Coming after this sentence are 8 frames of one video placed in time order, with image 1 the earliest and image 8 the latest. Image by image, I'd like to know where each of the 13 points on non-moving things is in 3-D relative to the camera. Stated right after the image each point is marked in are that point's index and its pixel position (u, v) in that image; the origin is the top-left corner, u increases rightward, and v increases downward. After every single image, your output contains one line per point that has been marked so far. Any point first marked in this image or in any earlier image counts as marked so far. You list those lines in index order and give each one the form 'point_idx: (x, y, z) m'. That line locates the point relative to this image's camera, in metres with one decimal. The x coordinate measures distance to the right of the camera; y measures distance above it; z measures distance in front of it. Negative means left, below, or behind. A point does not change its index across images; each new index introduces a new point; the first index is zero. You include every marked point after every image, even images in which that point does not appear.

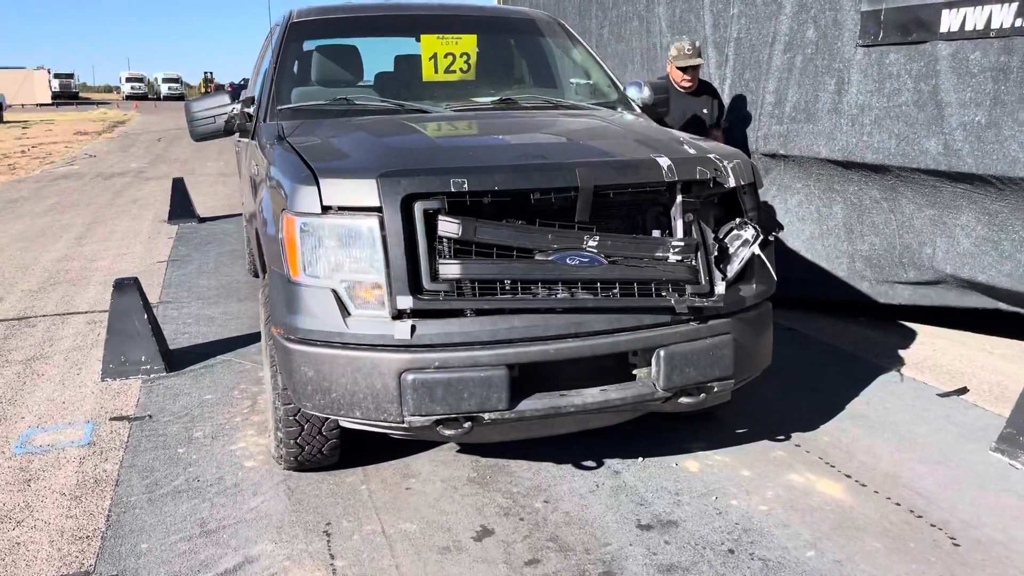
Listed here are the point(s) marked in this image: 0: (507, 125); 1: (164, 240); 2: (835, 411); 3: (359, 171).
0: (0.0, +0.7, +3.9) m
1: (-3.6, +0.5, +9.2) m
2: (+1.6, -0.6, +4.2) m
3: (-0.5, +0.4, +3.0) m
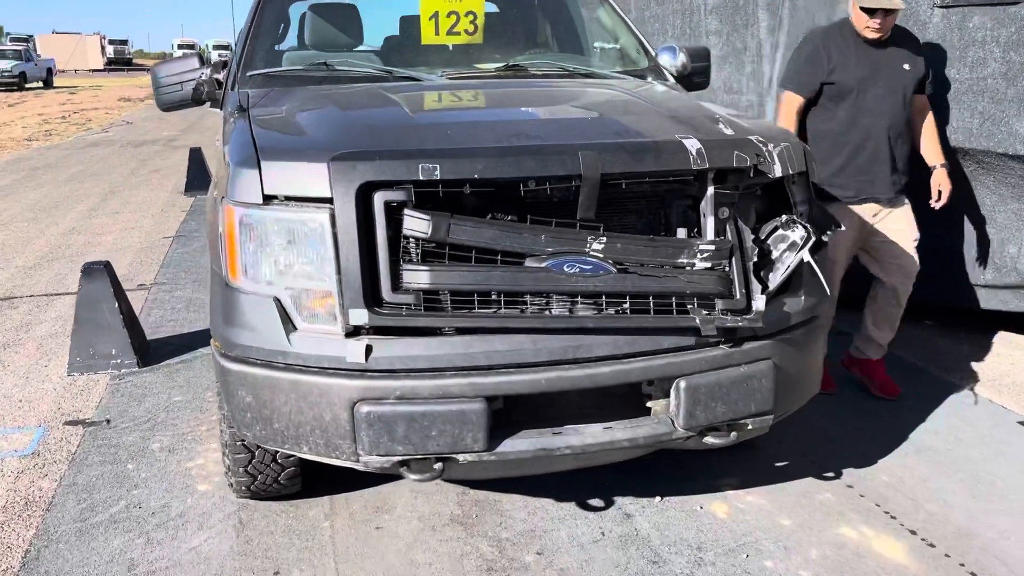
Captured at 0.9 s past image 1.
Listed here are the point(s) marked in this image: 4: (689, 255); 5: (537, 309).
0: (0.0, +0.7, +3.3) m
1: (-3.3, +0.8, +8.7) m
2: (+1.6, -0.6, +3.6) m
3: (-0.6, +0.4, +2.5) m
4: (+0.5, +0.1, +2.6) m
5: (+0.1, 0.0, +2.5) m
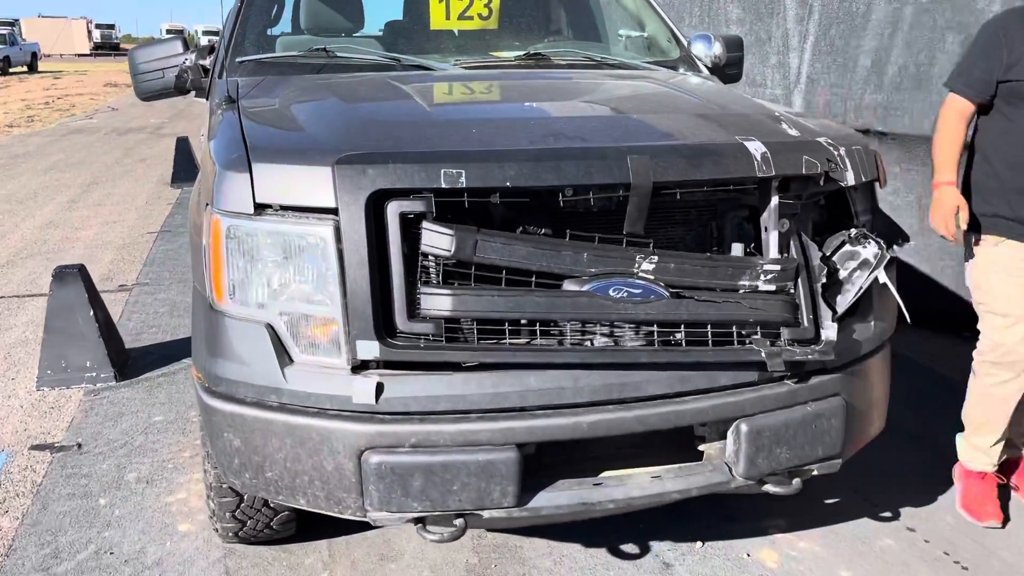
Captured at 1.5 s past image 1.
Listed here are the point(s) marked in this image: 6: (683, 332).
0: (+0.1, +0.7, +2.9) m
1: (-3.3, +0.8, +8.3) m
2: (+1.6, -0.7, +3.2) m
3: (-0.5, +0.3, +2.1) m
4: (+0.6, 0.0, +2.2) m
5: (+0.2, -0.1, +2.1) m
6: (+0.4, -0.1, +2.2) m
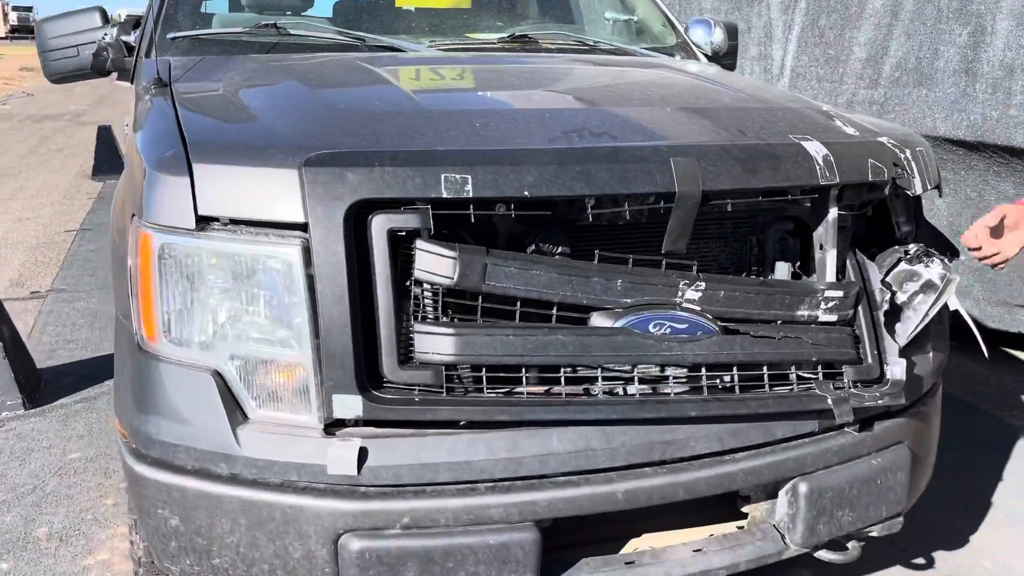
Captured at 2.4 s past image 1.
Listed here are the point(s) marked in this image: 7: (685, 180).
0: (0.0, +0.6, +2.5) m
1: (-3.8, +0.8, +7.6) m
2: (+1.6, -0.7, +2.9) m
3: (-0.5, +0.3, +1.6) m
4: (+0.6, 0.0, +1.8) m
5: (+0.2, -0.2, +1.7) m
6: (+0.4, -0.1, +1.8) m
7: (+0.3, +0.2, +1.7) m
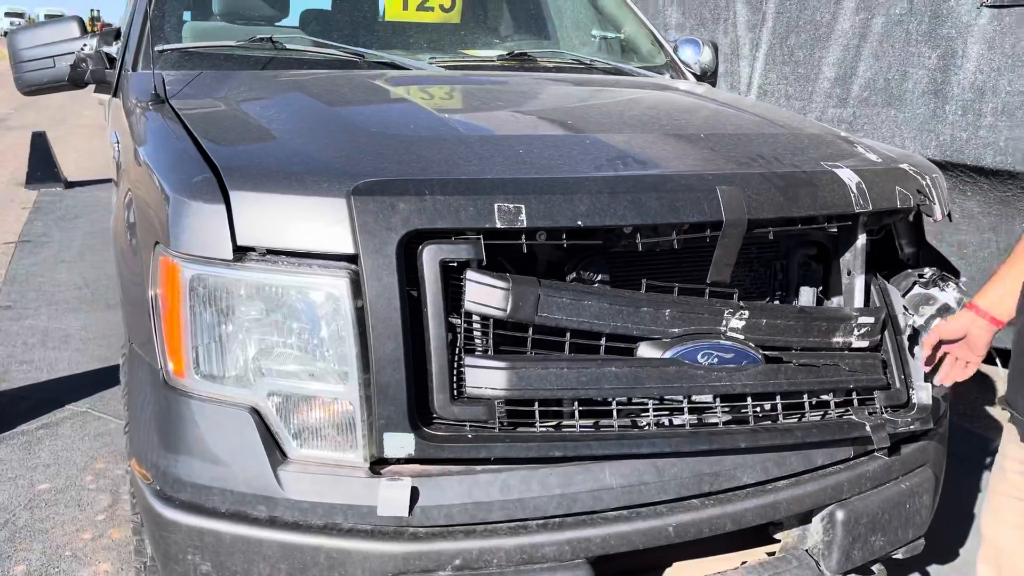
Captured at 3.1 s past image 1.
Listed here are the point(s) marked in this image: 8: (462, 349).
0: (+0.1, +0.5, +2.4) m
1: (-4.1, +0.6, +7.3) m
2: (+1.6, -0.8, +3.0) m
3: (-0.4, +0.2, +1.6) m
4: (+0.7, -0.1, +1.8) m
5: (+0.3, -0.2, +1.7) m
6: (+0.5, -0.2, +1.8) m
7: (+0.4, +0.1, +1.7) m
8: (-0.1, -0.1, +1.6) m
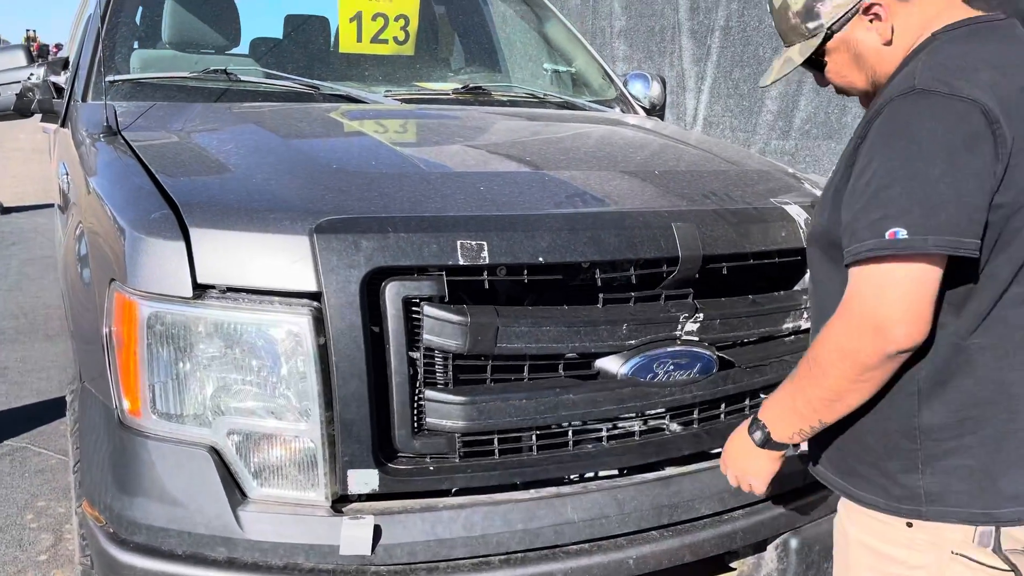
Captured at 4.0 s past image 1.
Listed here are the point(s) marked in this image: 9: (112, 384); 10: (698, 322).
0: (-0.1, +0.5, +2.5) m
1: (-4.5, +0.4, +7.0) m
2: (+1.4, -0.9, +3.1) m
3: (-0.4, +0.1, +1.6) m
4: (+0.6, -0.2, +1.9) m
5: (+0.2, -0.3, +1.7) m
6: (+0.4, -0.3, +1.8) m
7: (+0.3, +0.1, +1.7) m
8: (-0.2, -0.2, +1.6) m
9: (-0.7, -0.2, +1.6) m
10: (+0.4, -0.1, +1.7) m
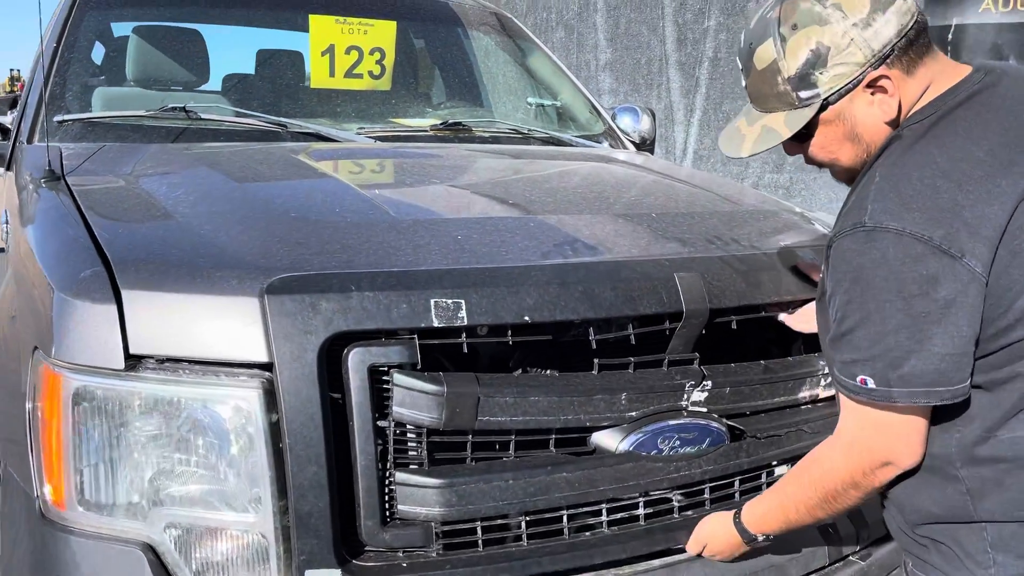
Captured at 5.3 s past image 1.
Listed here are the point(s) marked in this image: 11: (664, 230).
0: (-0.1, +0.3, +2.3) m
1: (-4.6, 0.0, +6.8) m
2: (+1.4, -1.0, +2.9) m
3: (-0.5, 0.0, +1.4) m
4: (+0.6, -0.3, +1.7) m
5: (+0.2, -0.4, +1.5) m
6: (+0.4, -0.4, +1.6) m
7: (+0.3, 0.0, +1.5) m
8: (-0.2, -0.3, +1.4) m
9: (-0.8, -0.3, +1.4) m
10: (+0.3, -0.2, +1.5) m
11: (+0.3, +0.1, +1.7) m
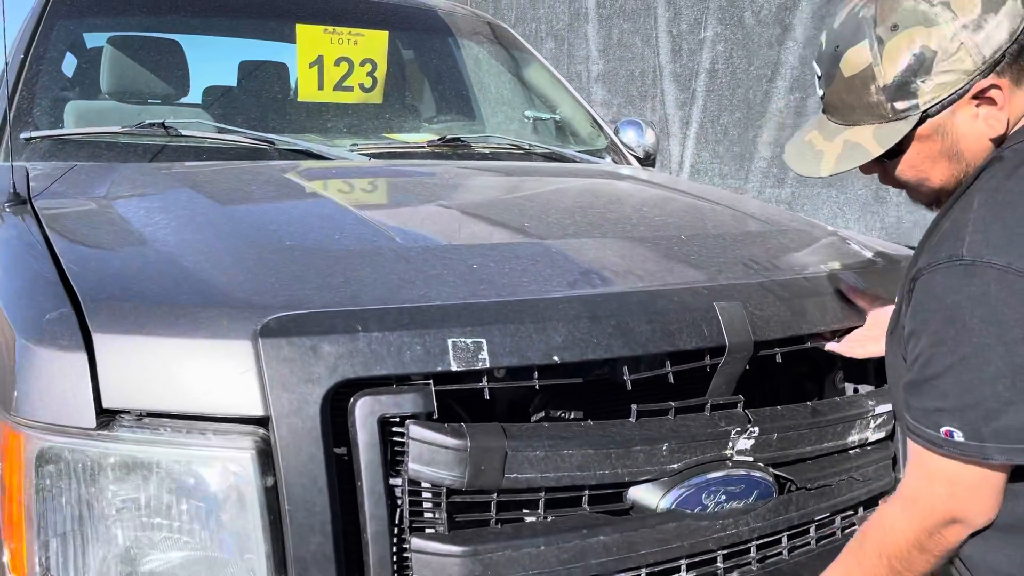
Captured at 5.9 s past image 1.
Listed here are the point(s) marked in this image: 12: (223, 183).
0: (-0.1, +0.3, +2.1) m
1: (-4.7, -0.1, +6.5) m
2: (+1.4, -1.1, +2.7) m
3: (-0.4, 0.0, +1.2) m
4: (+0.6, -0.3, +1.5) m
5: (+0.2, -0.5, +1.3) m
6: (+0.5, -0.4, +1.5) m
7: (+0.3, -0.1, +1.4) m
8: (-0.1, -0.3, +1.2) m
9: (-0.7, -0.3, +1.2) m
10: (+0.4, -0.3, +1.4) m
11: (+0.3, +0.1, +1.6) m
12: (-0.6, +0.2, +1.9) m
